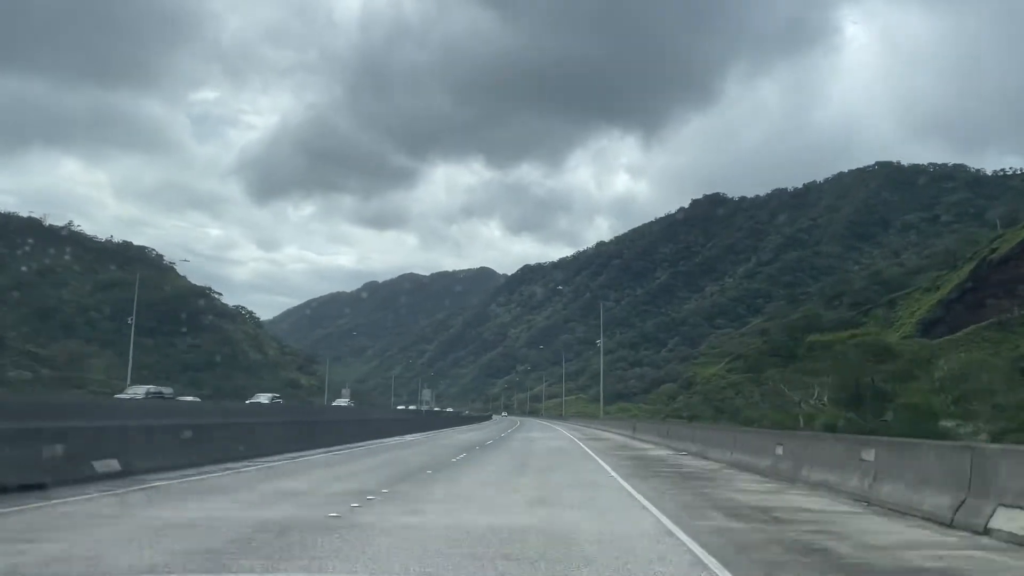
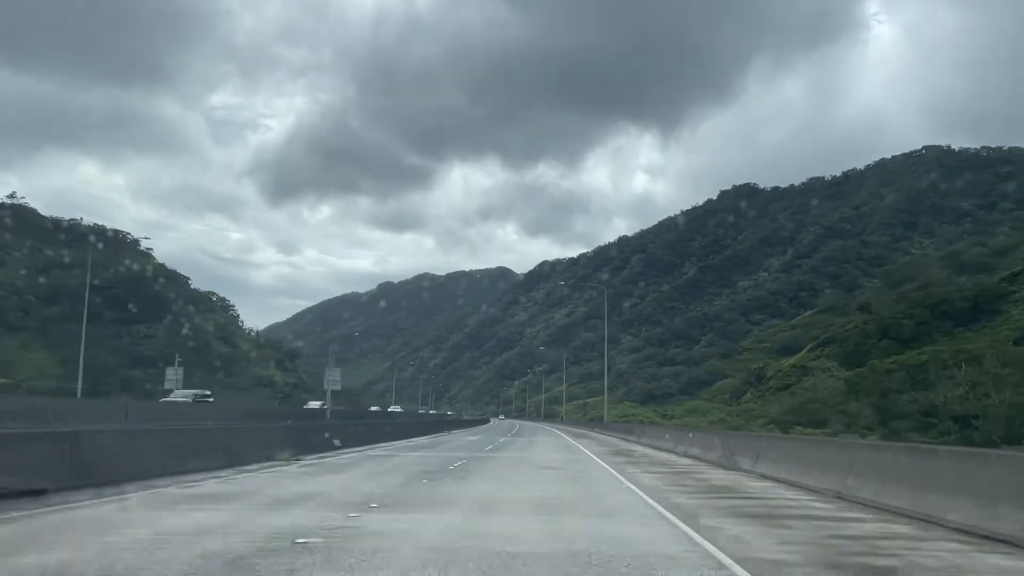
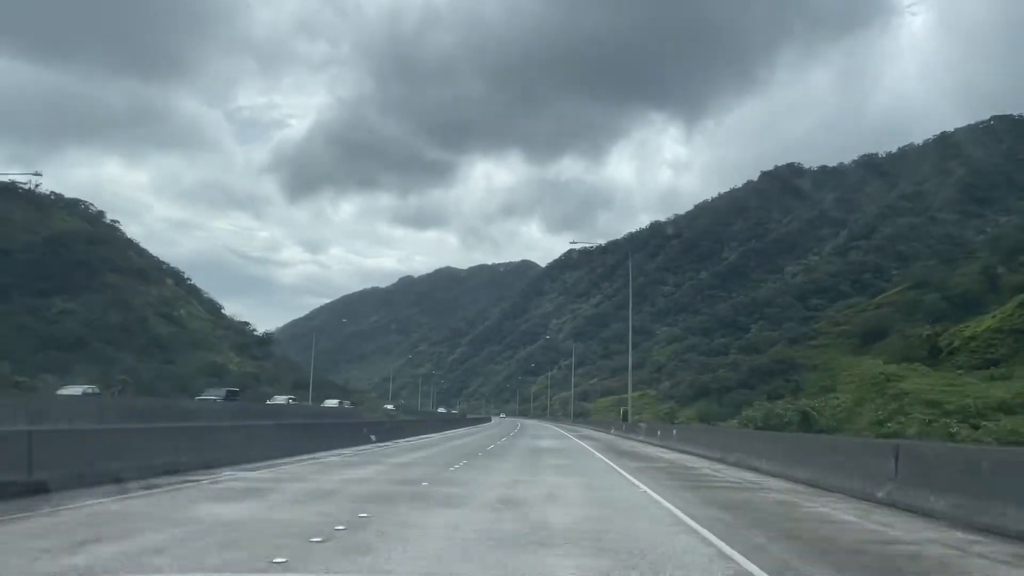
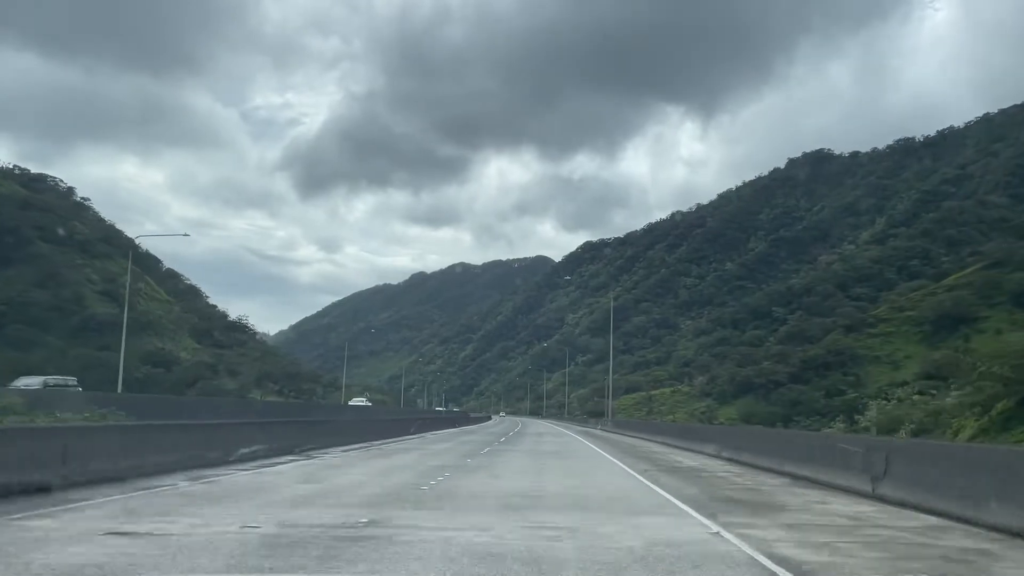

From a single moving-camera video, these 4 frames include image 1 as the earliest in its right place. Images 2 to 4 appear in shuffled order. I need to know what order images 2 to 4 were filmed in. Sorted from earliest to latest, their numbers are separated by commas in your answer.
2, 3, 4
